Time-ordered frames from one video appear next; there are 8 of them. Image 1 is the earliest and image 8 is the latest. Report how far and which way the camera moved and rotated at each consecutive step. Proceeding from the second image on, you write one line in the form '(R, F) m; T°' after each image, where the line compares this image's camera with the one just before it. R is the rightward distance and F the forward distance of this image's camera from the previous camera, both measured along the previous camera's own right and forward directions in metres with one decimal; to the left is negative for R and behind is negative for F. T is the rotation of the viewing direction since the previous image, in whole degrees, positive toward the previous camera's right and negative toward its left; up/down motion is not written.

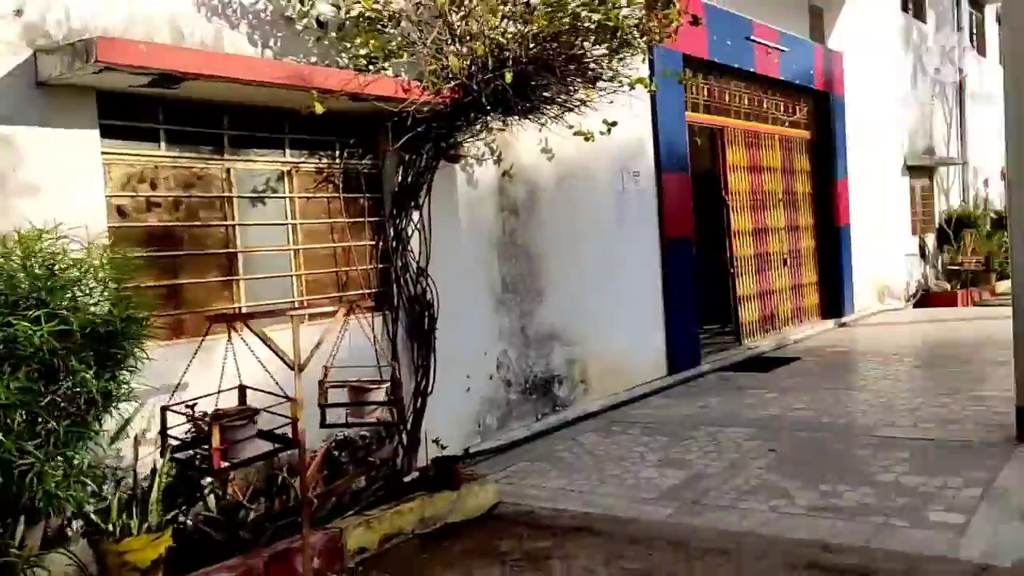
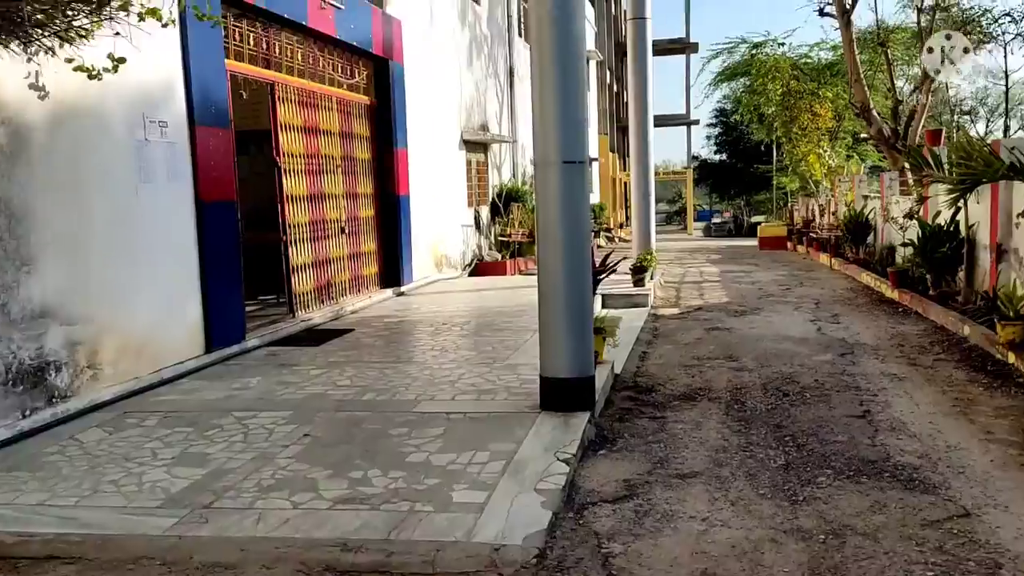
(-0.9, +0.4) m; +19°
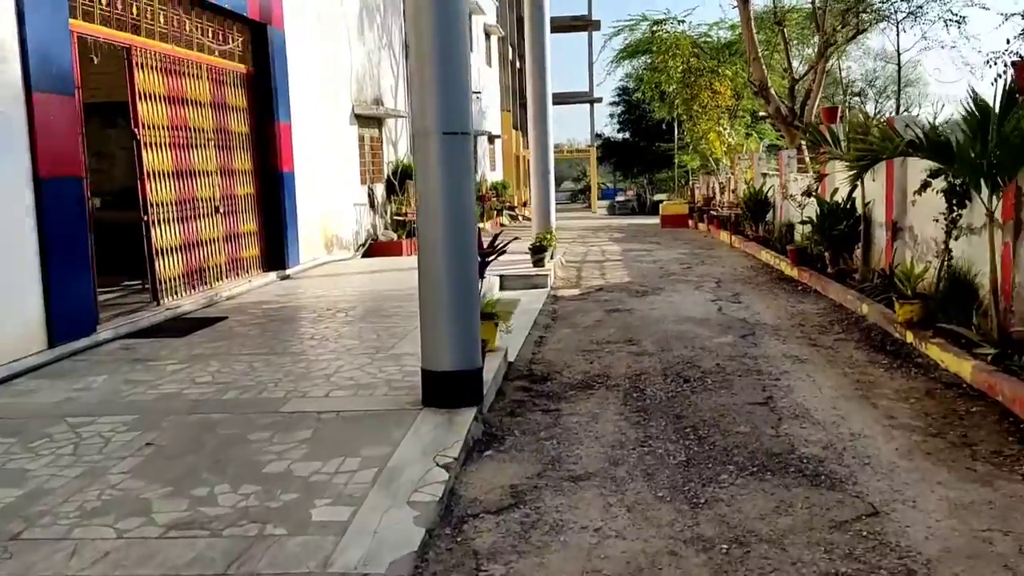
(+0.2, +0.5) m; +6°
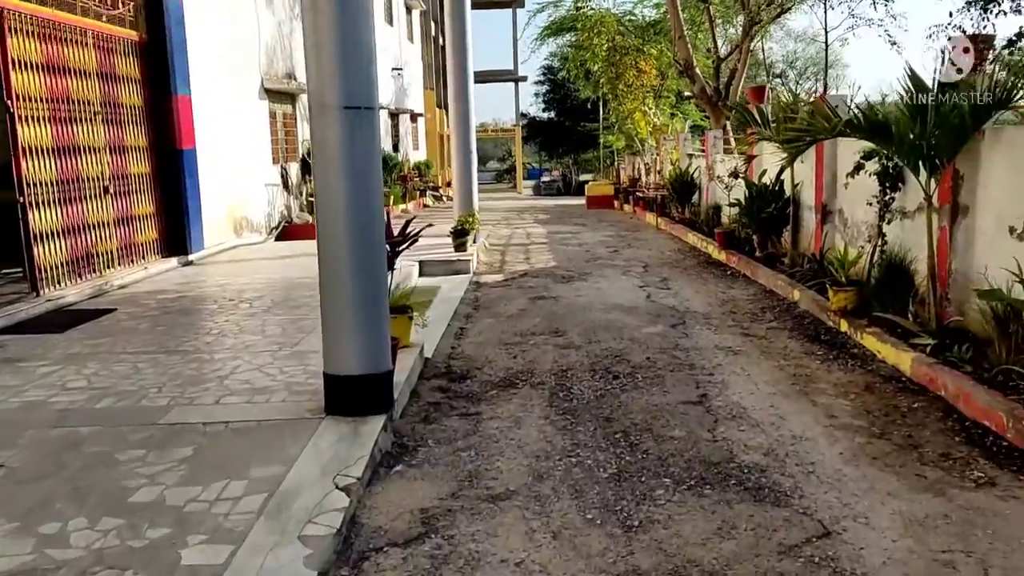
(+0.1, +0.4) m; +5°
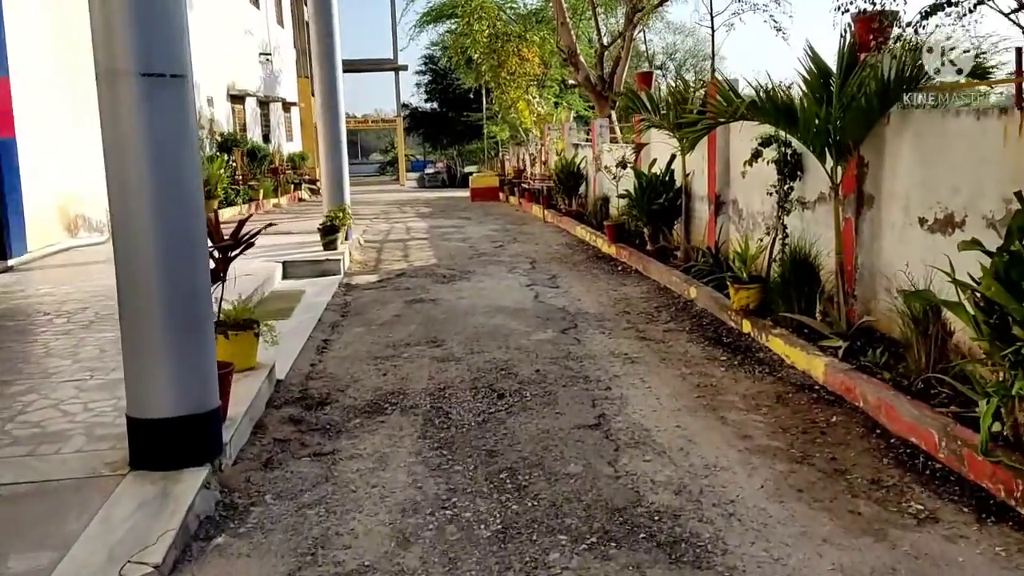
(+0.1, +0.7) m; +7°
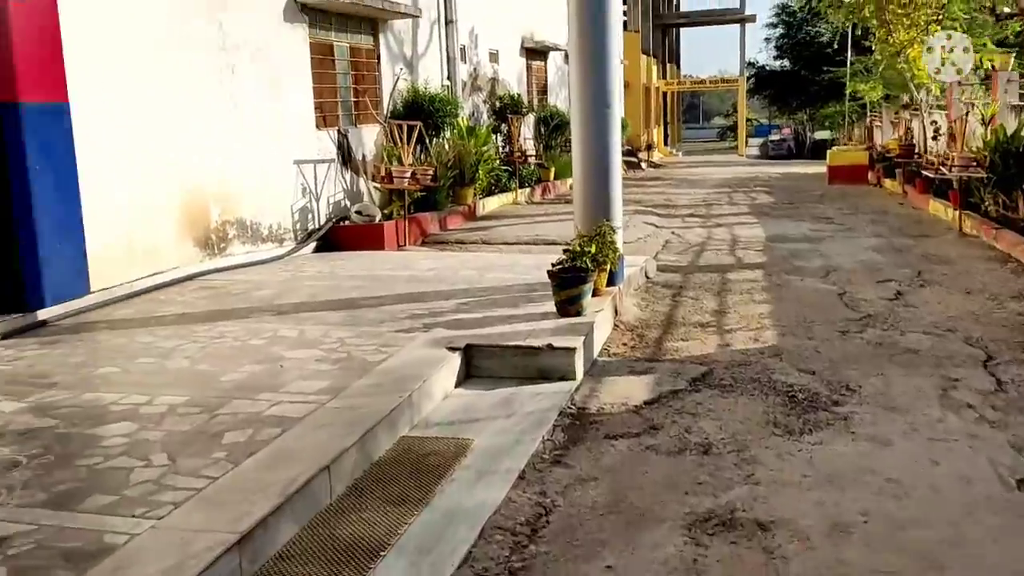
(-0.4, +4.4) m; -22°
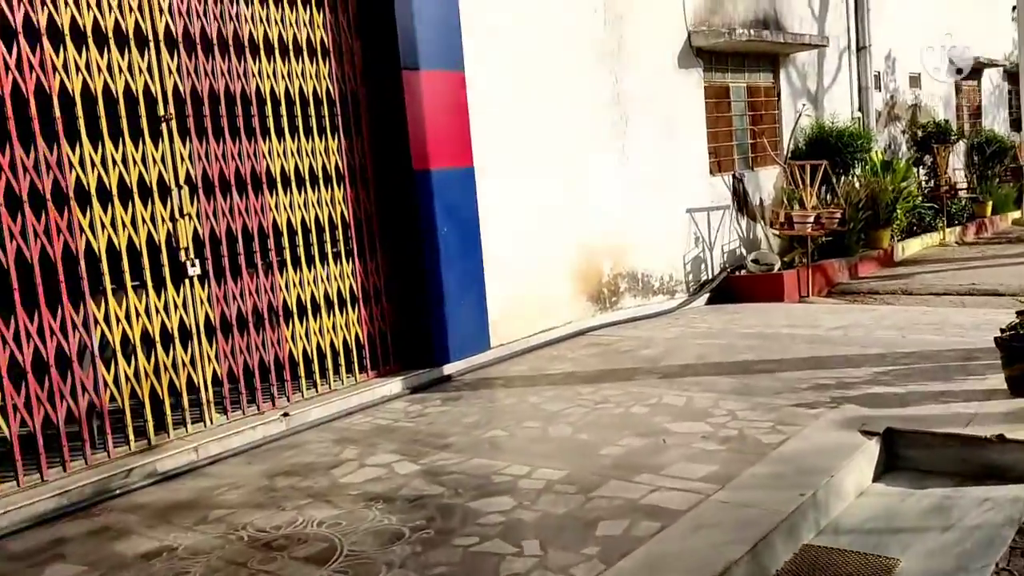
(-0.1, +0.4) m; -26°
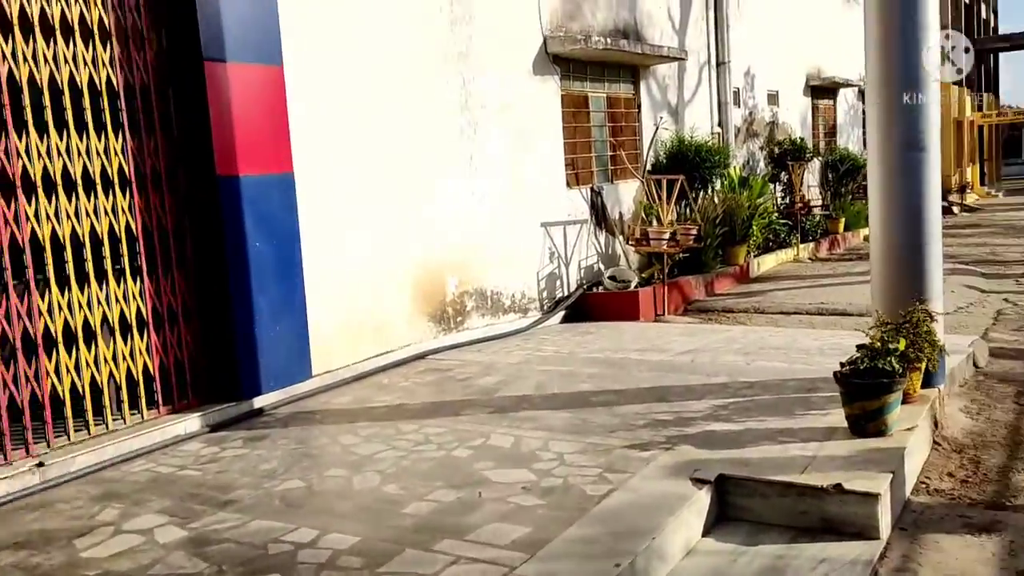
(+0.3, +0.4) m; +8°
